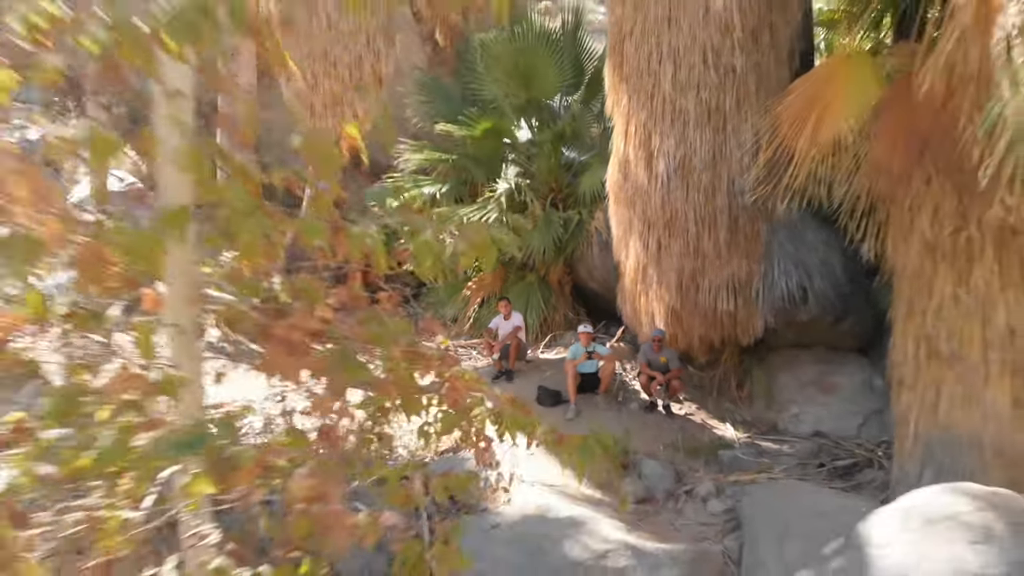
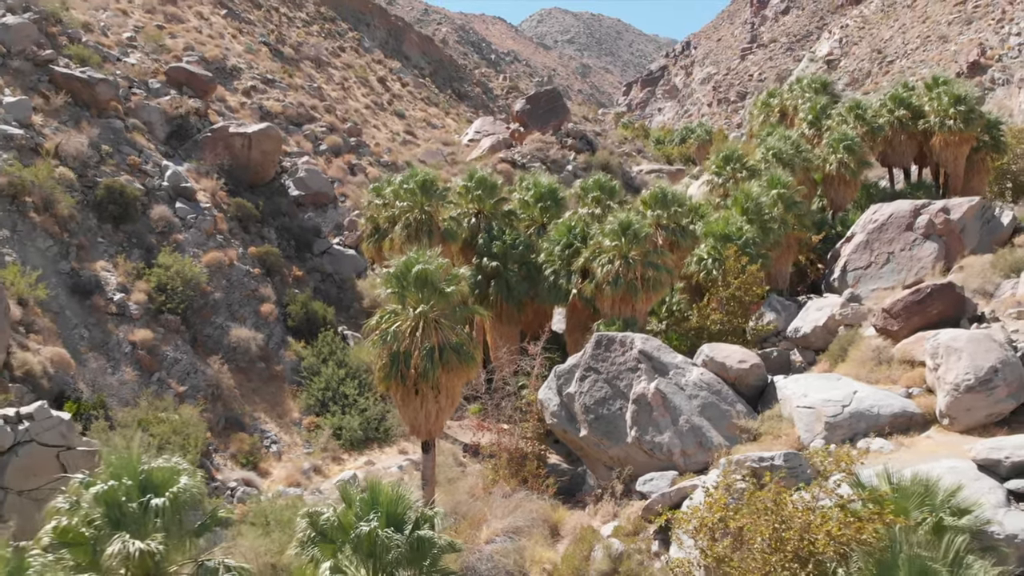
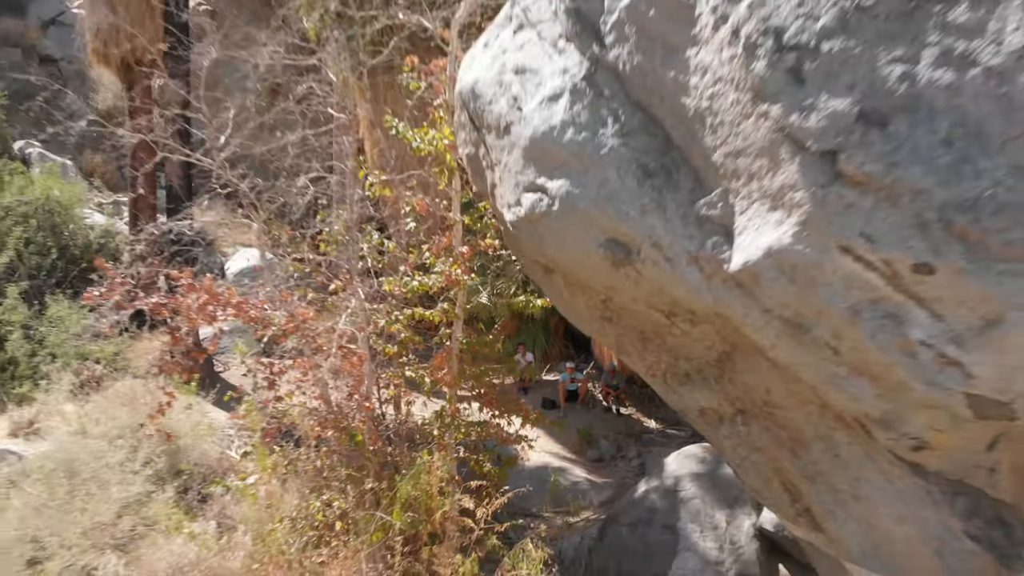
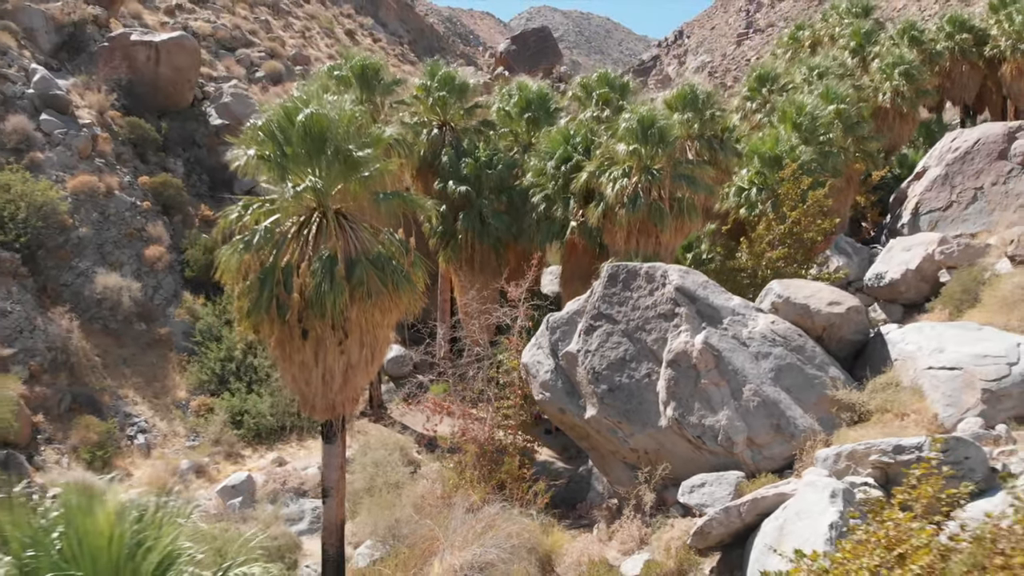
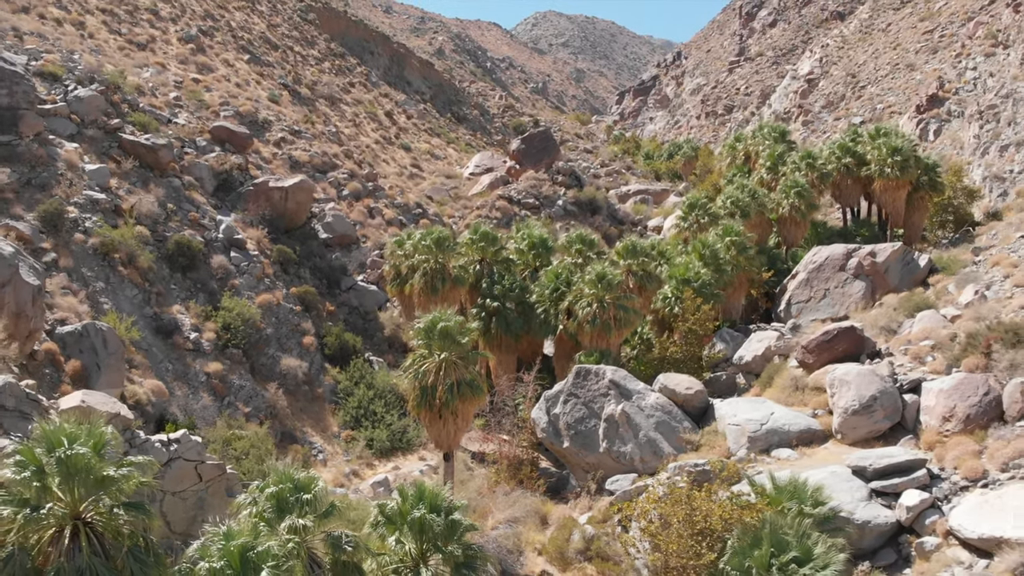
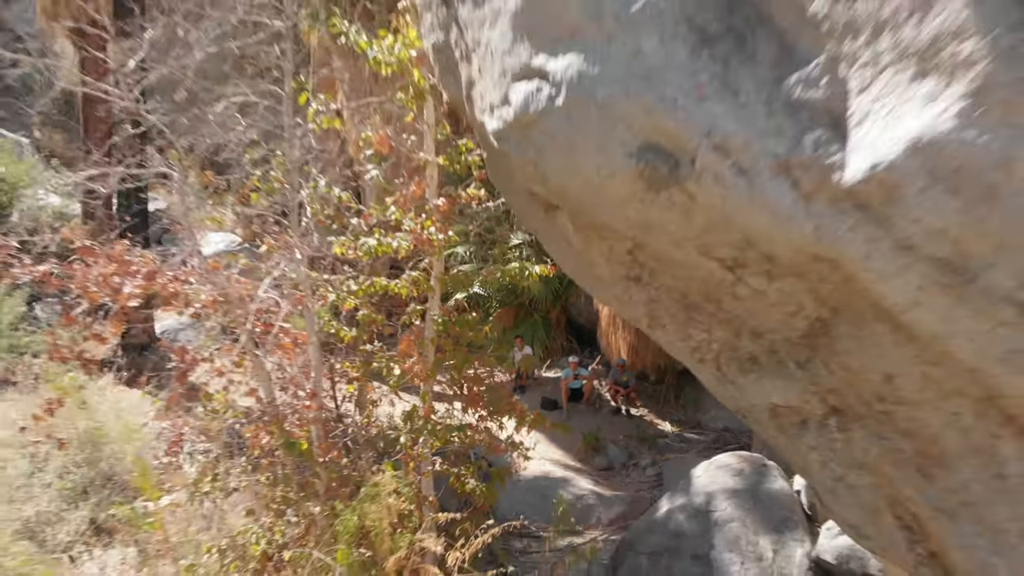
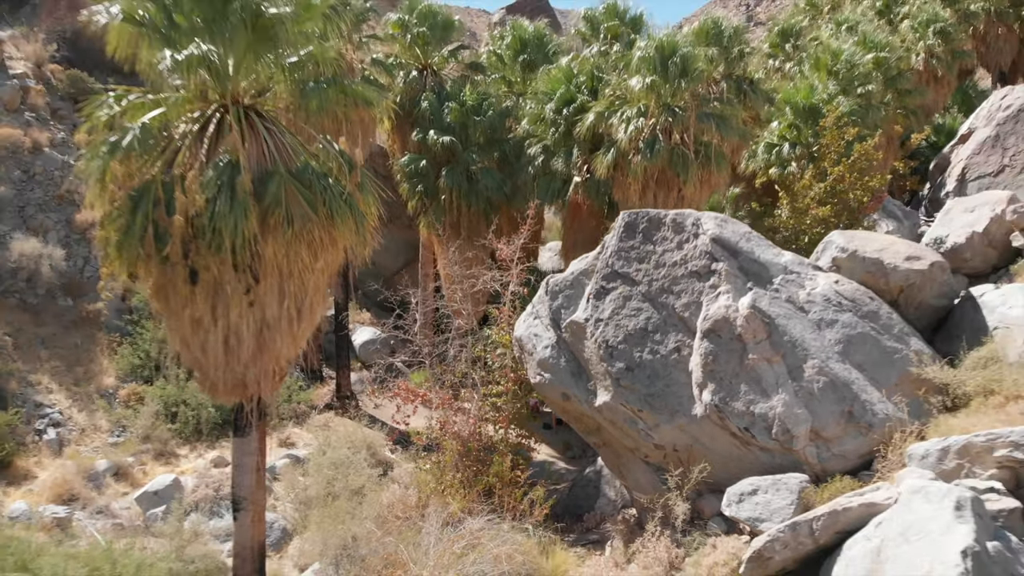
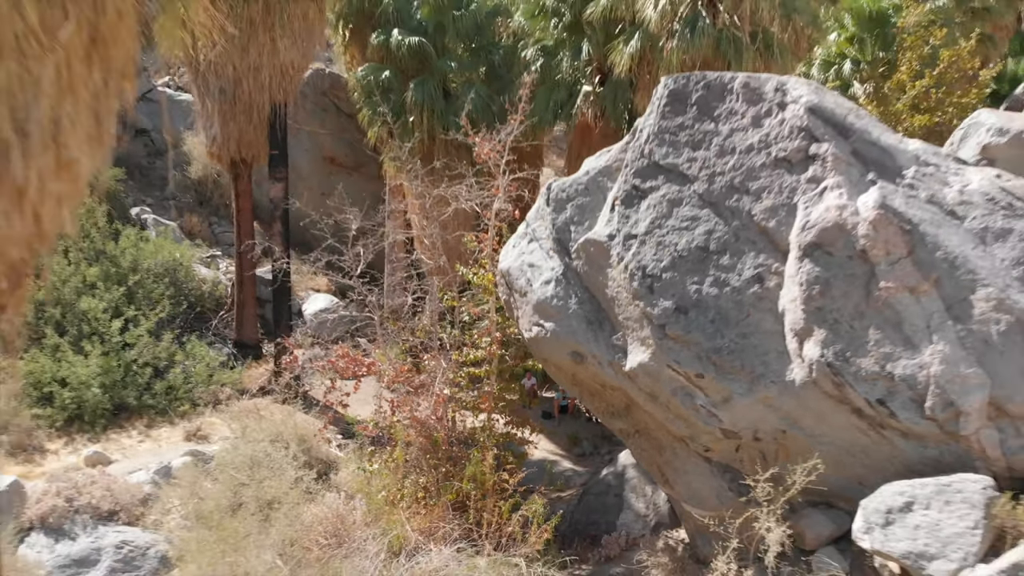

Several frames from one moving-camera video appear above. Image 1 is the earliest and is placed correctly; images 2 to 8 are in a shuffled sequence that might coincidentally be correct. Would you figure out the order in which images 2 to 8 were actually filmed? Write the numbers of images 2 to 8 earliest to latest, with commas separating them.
6, 3, 8, 7, 4, 2, 5
